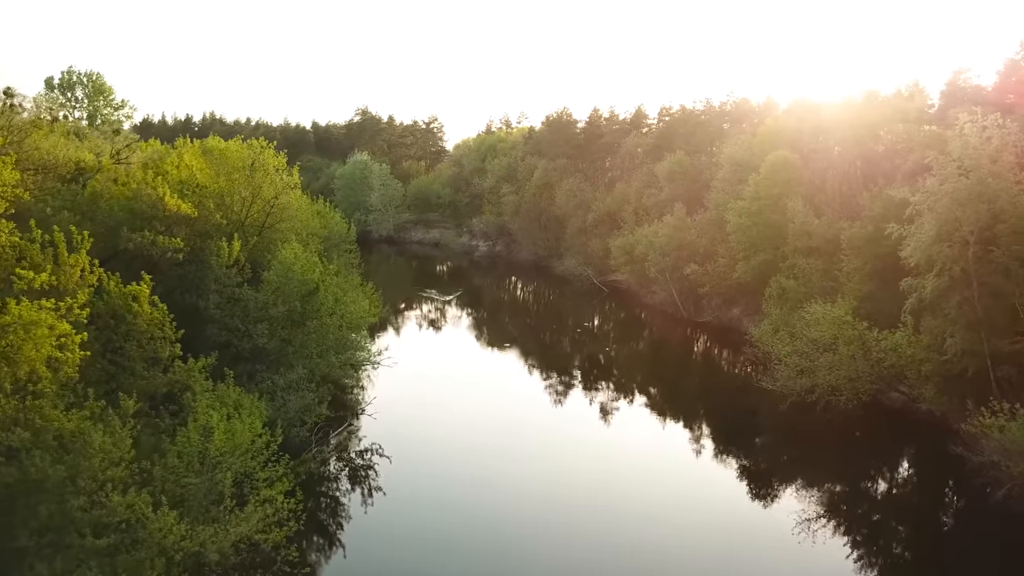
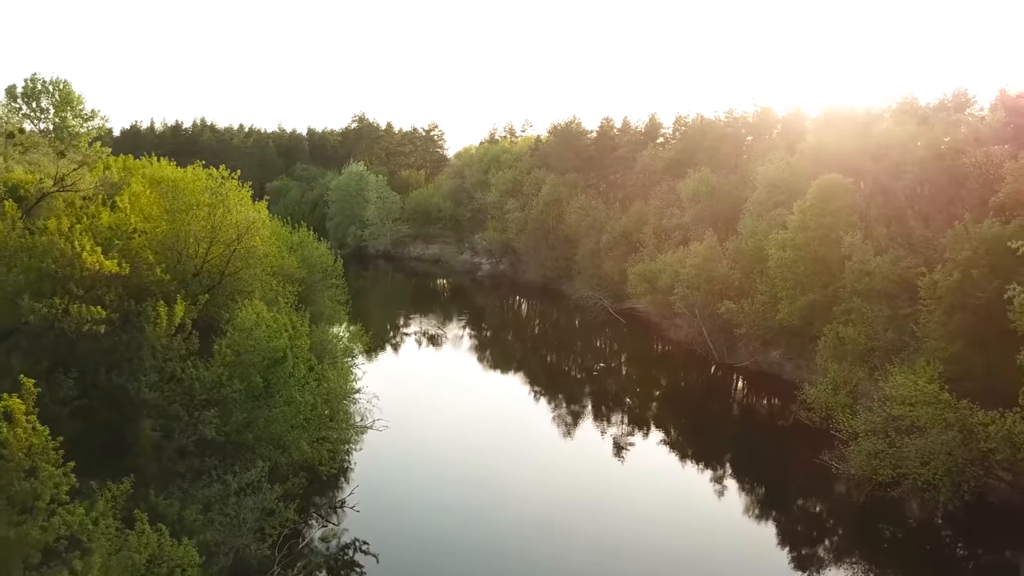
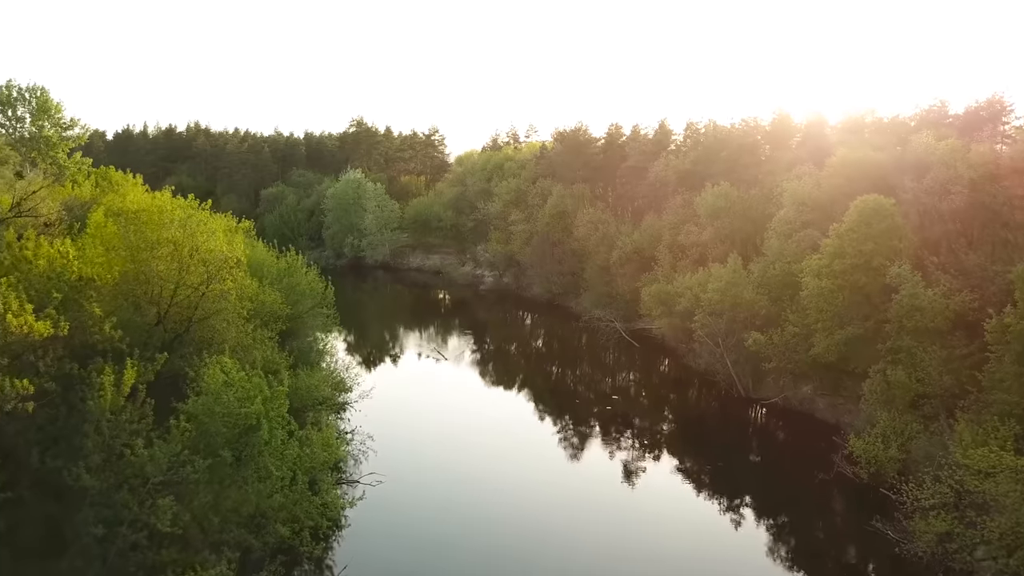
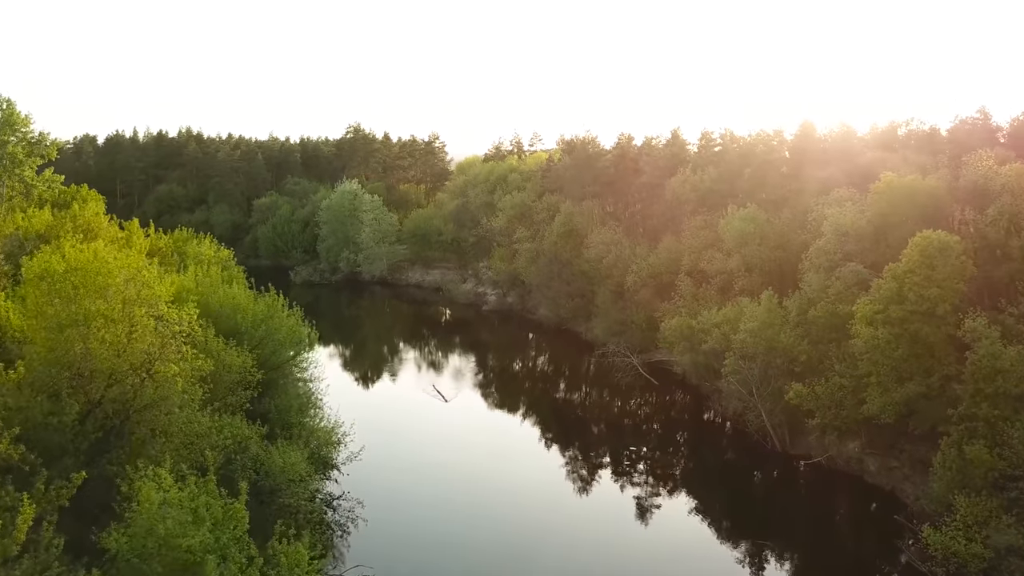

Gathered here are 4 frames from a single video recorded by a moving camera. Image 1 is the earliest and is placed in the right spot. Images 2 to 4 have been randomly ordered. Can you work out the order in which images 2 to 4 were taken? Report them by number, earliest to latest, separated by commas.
2, 3, 4
